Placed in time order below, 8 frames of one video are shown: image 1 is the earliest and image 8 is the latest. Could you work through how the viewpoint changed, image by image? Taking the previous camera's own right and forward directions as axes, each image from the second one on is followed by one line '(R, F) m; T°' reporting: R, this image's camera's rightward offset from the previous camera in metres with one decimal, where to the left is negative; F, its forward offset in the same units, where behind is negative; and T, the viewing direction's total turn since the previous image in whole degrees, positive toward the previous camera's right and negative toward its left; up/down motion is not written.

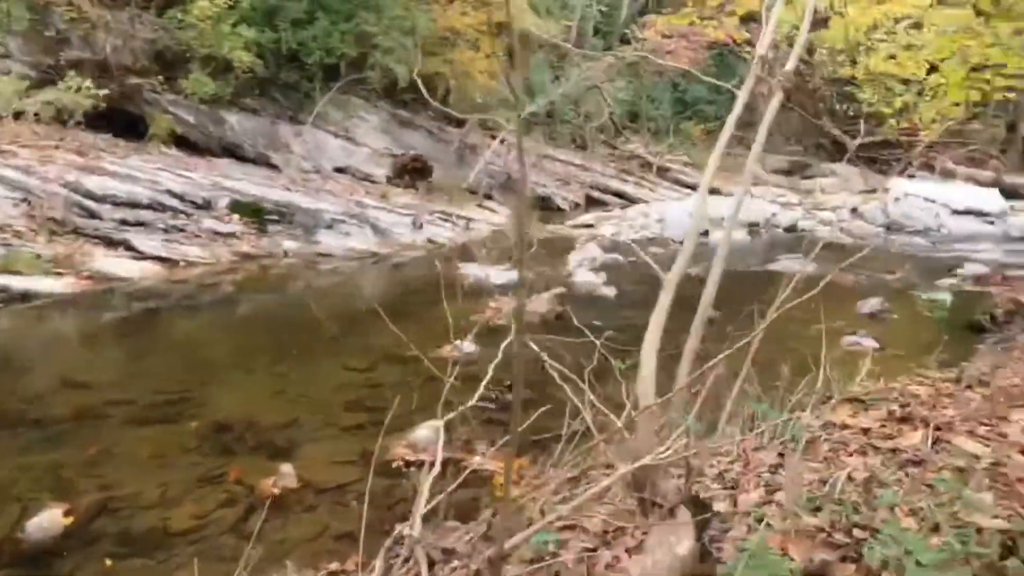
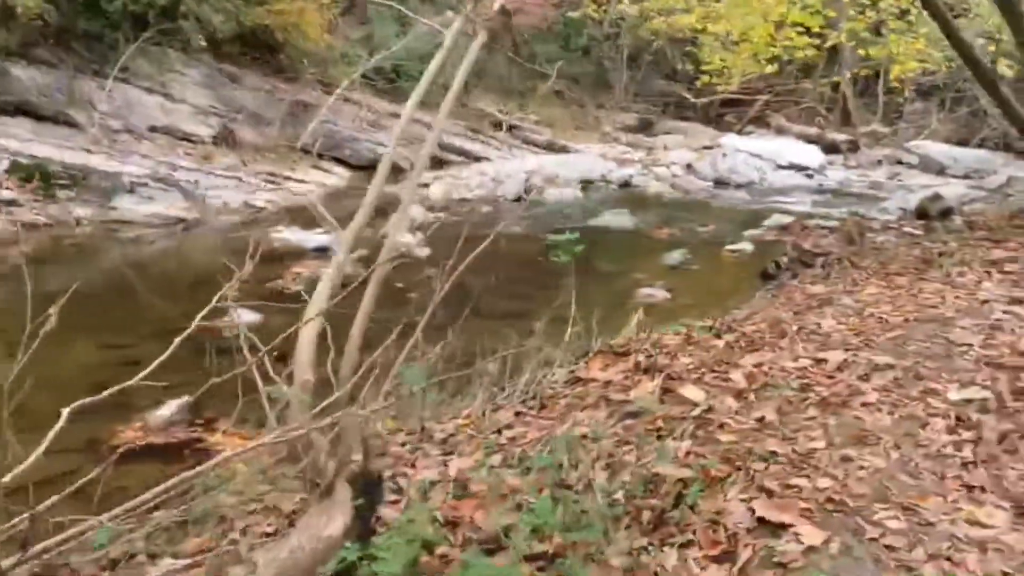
(+0.7, +0.2) m; +9°
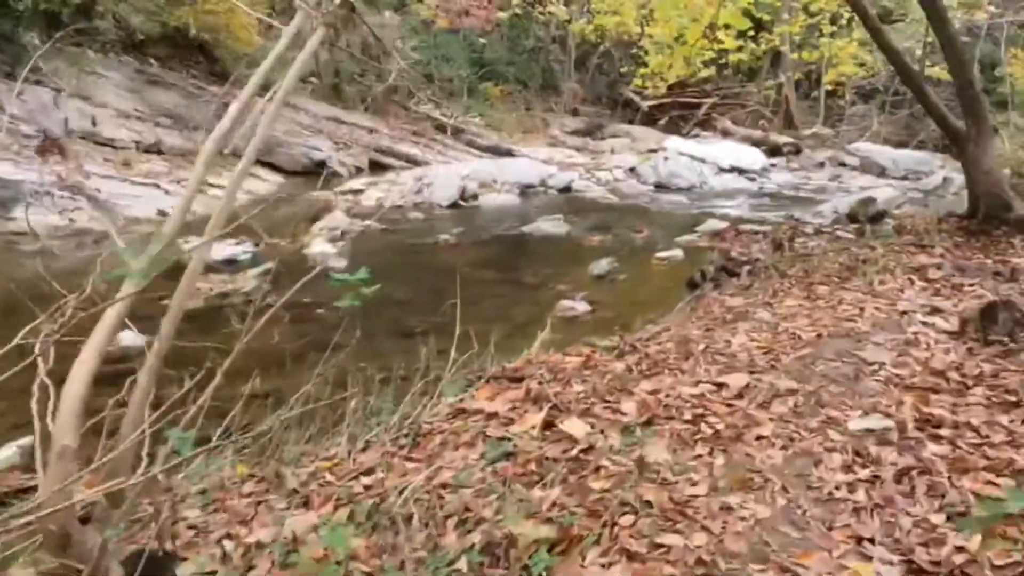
(+0.4, +0.3) m; +3°
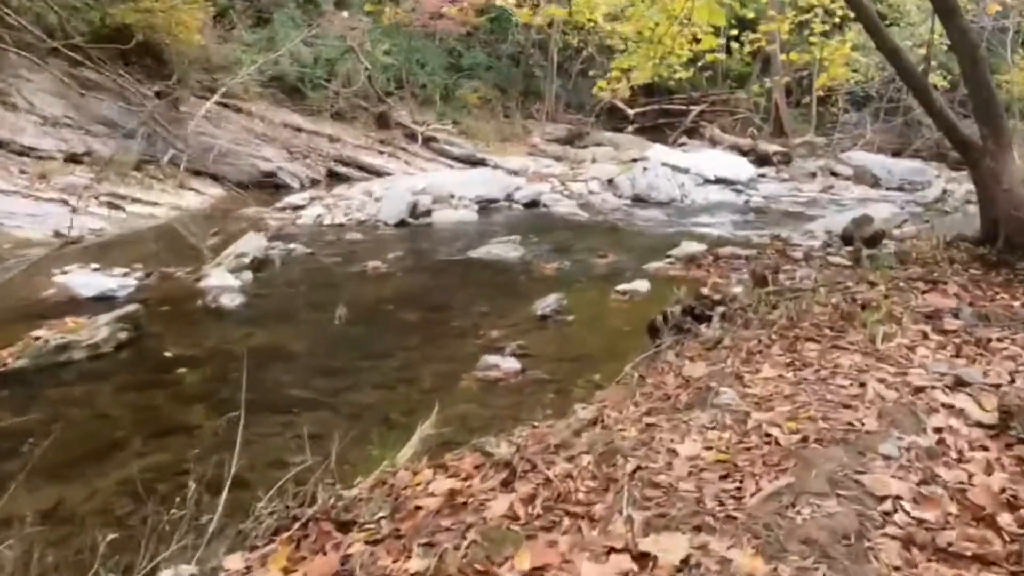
(+0.6, +1.3) m; 0°
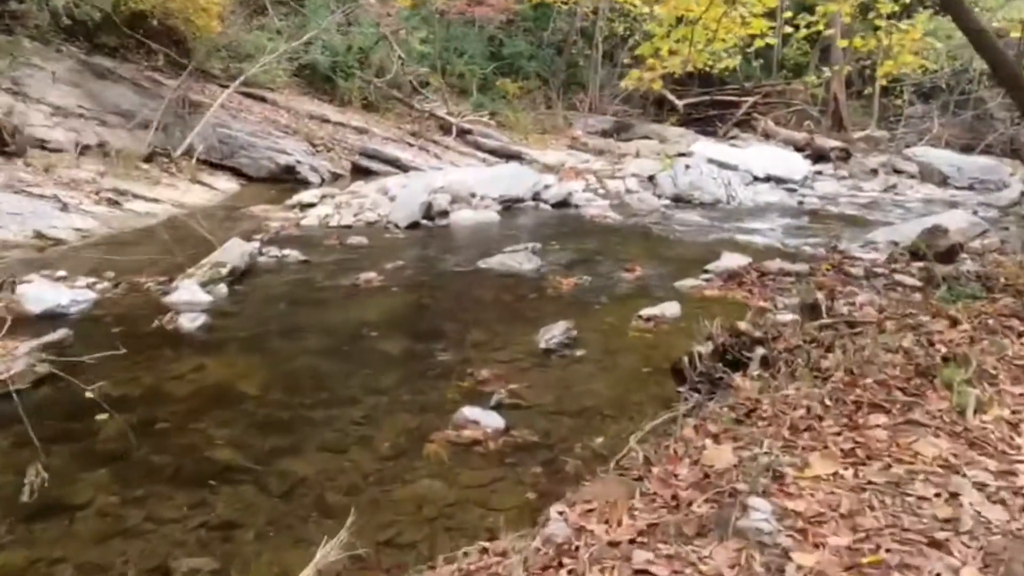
(+0.3, +1.0) m; -4°
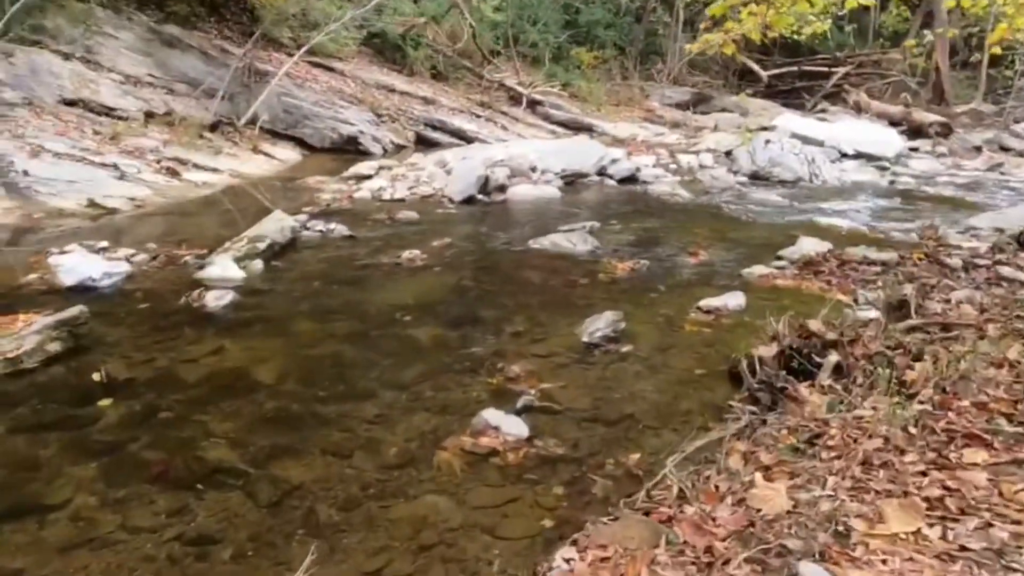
(+0.2, +0.5) m; -6°
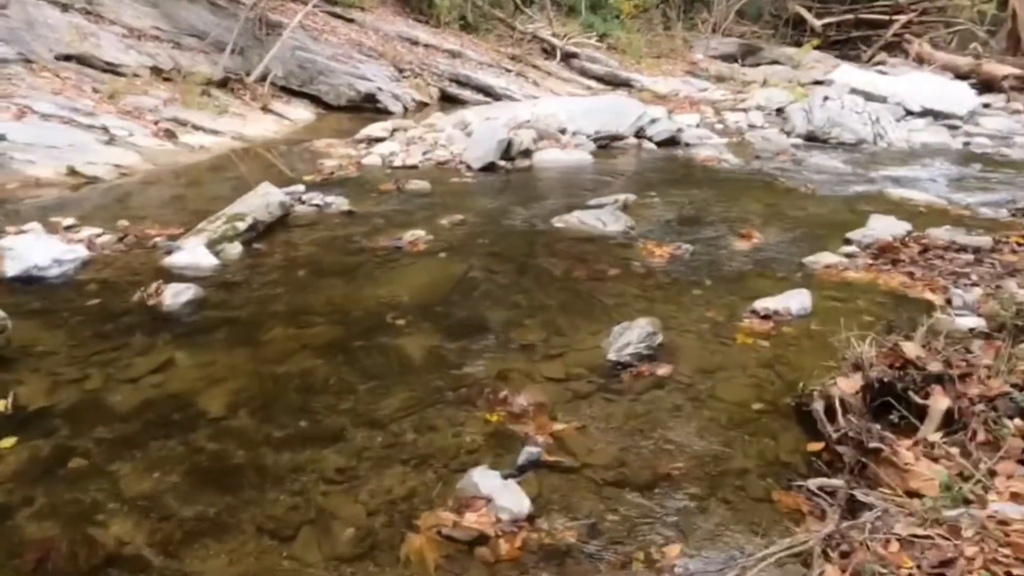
(+0.1, +1.0) m; -3°
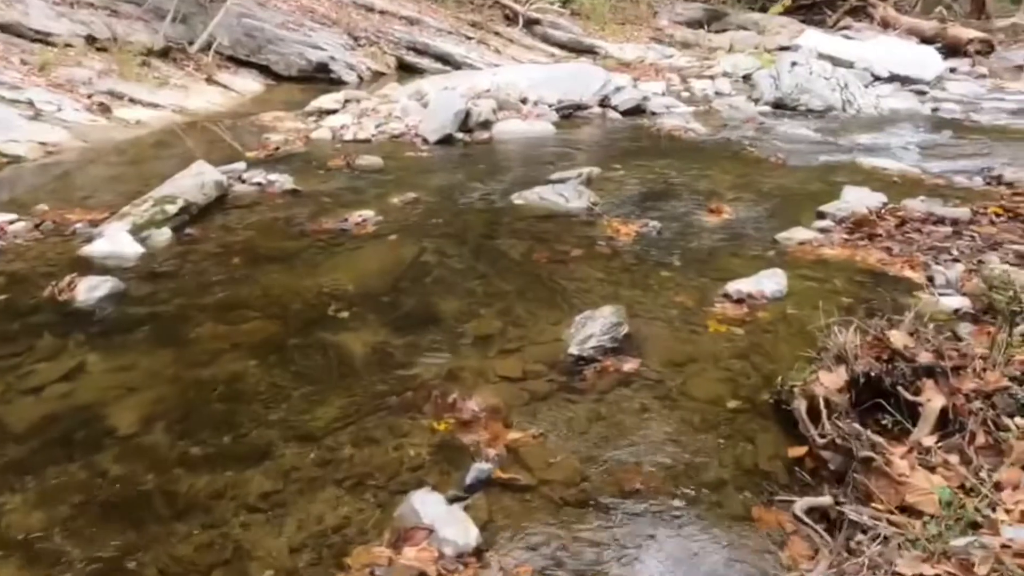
(+0.1, +0.4) m; +2°
